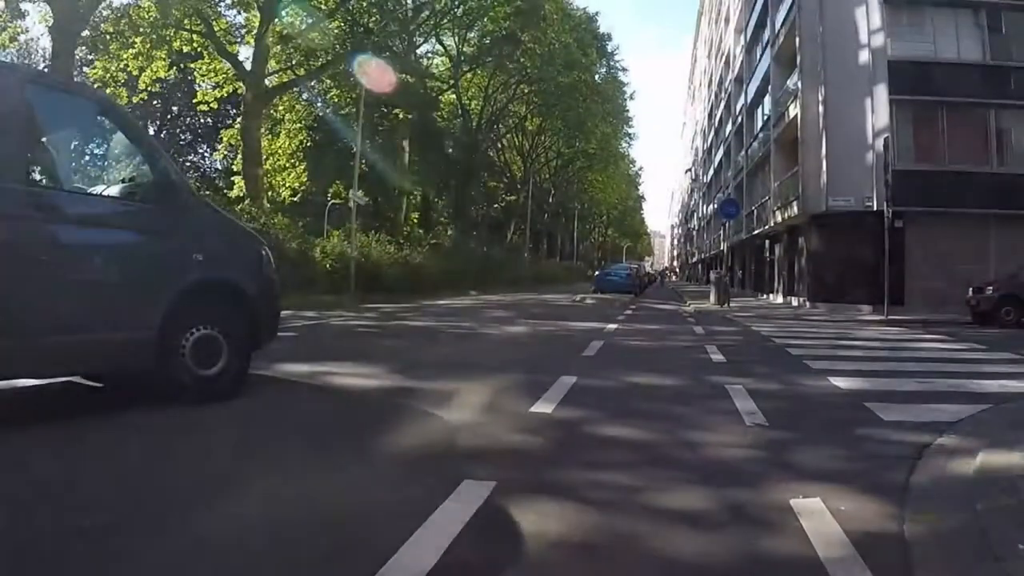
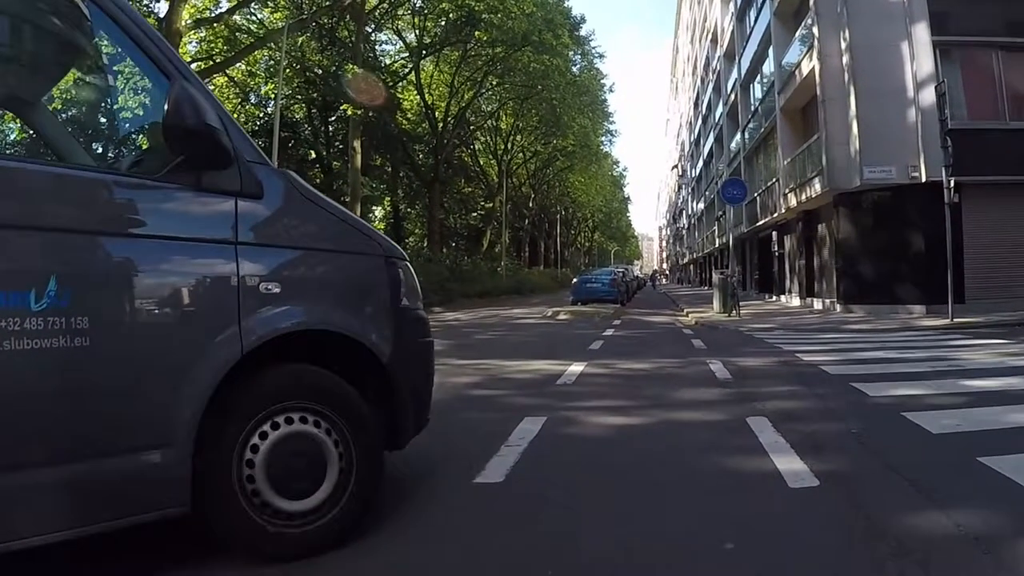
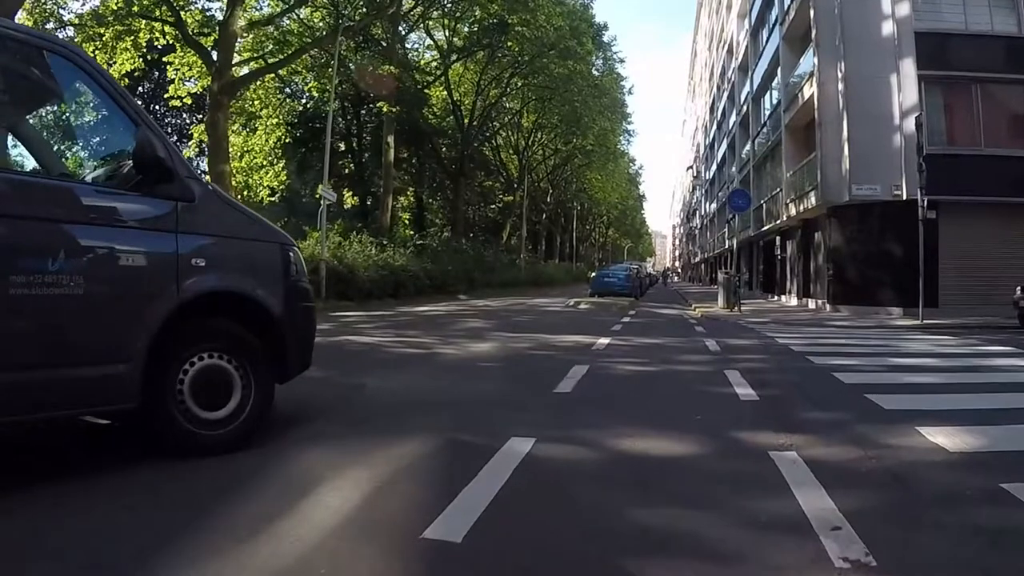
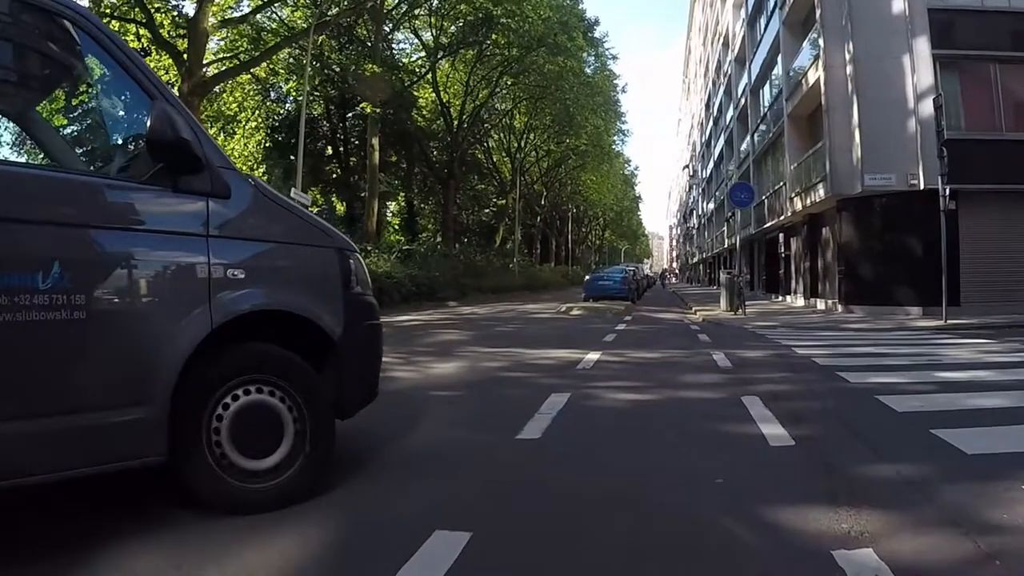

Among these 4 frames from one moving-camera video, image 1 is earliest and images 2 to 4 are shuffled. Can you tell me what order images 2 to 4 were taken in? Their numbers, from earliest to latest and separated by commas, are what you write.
3, 4, 2
